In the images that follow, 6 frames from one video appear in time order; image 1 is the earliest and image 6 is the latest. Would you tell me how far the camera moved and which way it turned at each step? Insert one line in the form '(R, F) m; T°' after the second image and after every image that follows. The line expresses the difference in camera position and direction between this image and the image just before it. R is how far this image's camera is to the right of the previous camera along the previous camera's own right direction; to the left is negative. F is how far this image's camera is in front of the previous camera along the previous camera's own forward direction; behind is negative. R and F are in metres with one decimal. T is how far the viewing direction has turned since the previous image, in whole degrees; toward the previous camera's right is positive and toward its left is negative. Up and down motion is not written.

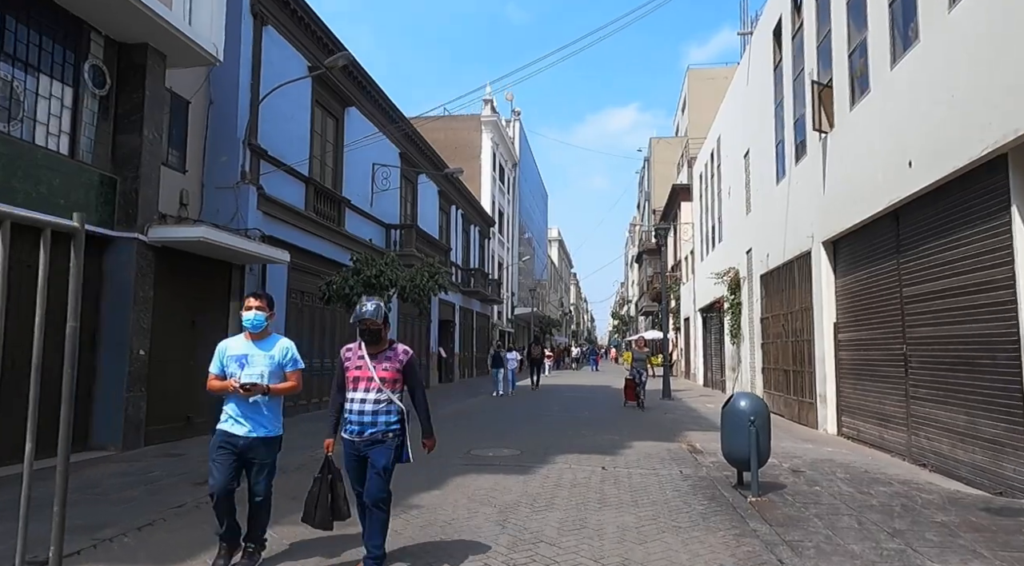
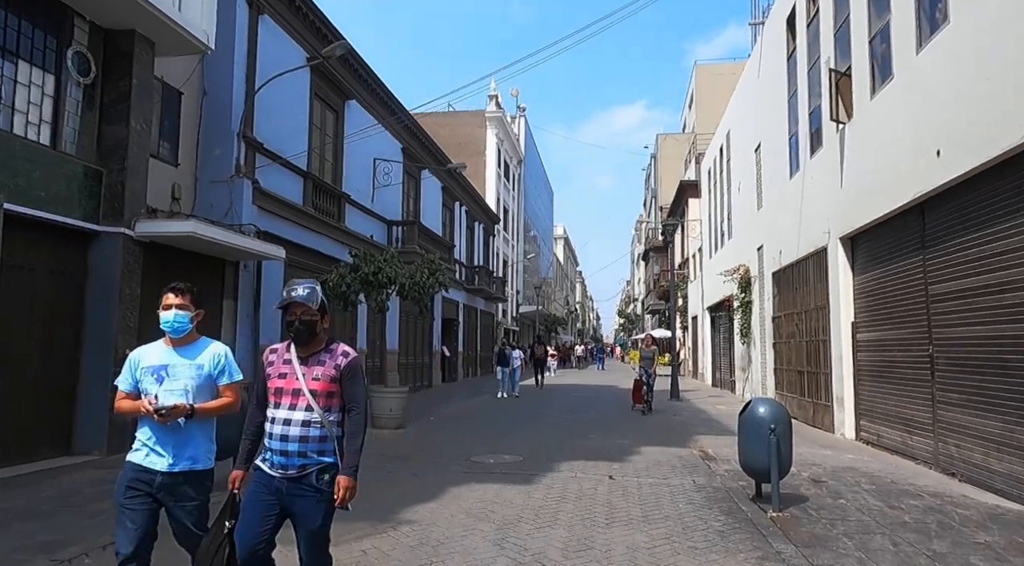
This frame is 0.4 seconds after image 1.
(0.0, +0.5) m; 0°
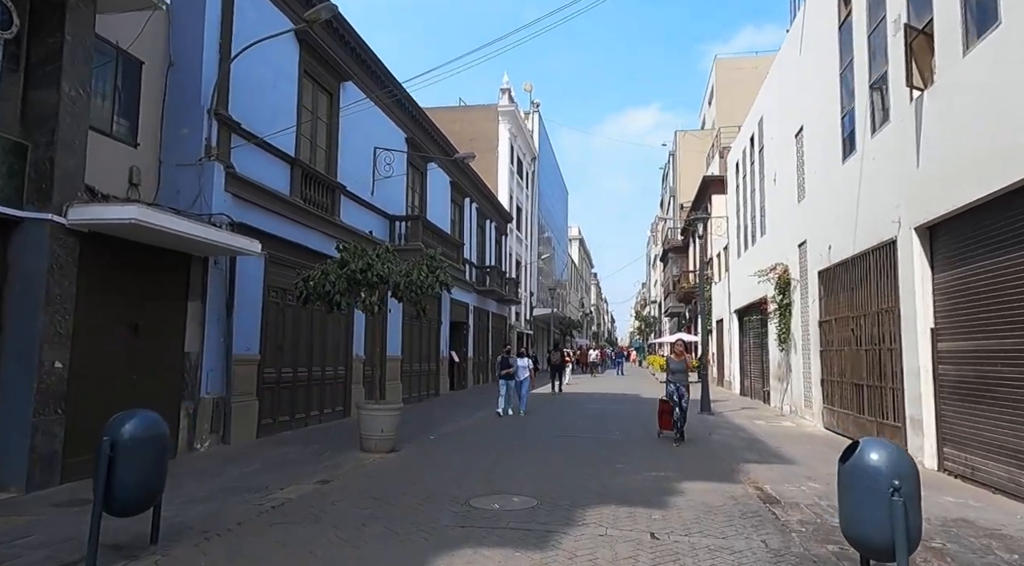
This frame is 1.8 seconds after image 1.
(0.0, +1.8) m; -1°
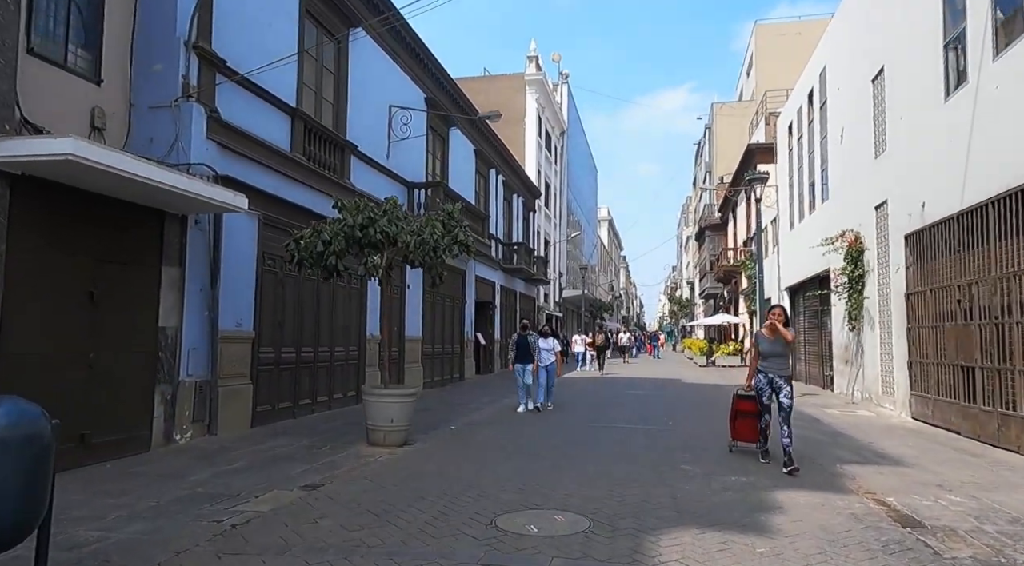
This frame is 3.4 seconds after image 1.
(-0.1, +1.9) m; -2°
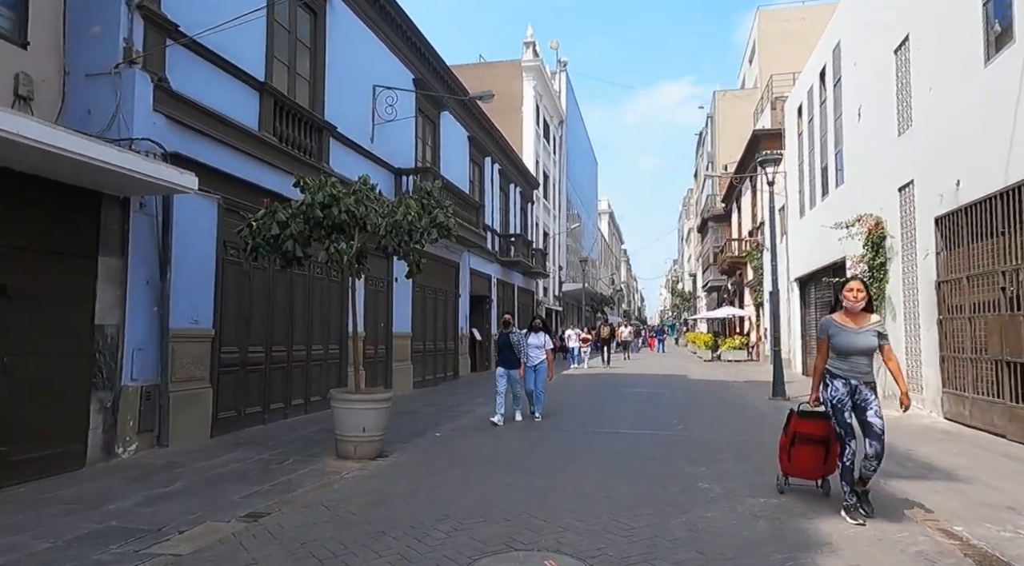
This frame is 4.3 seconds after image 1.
(+0.1, +1.1) m; 0°
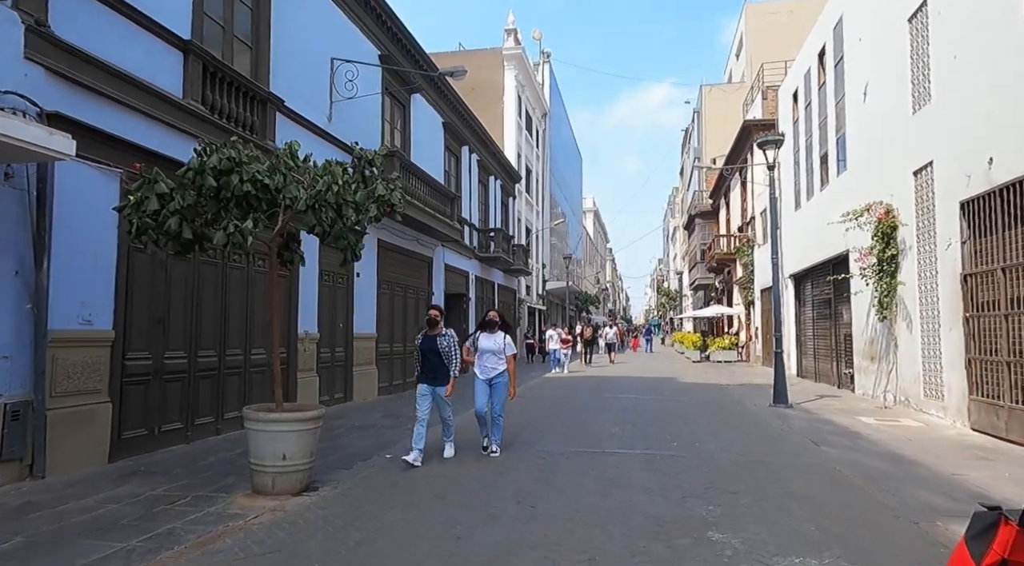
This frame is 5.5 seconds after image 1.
(+0.2, +1.6) m; +1°
